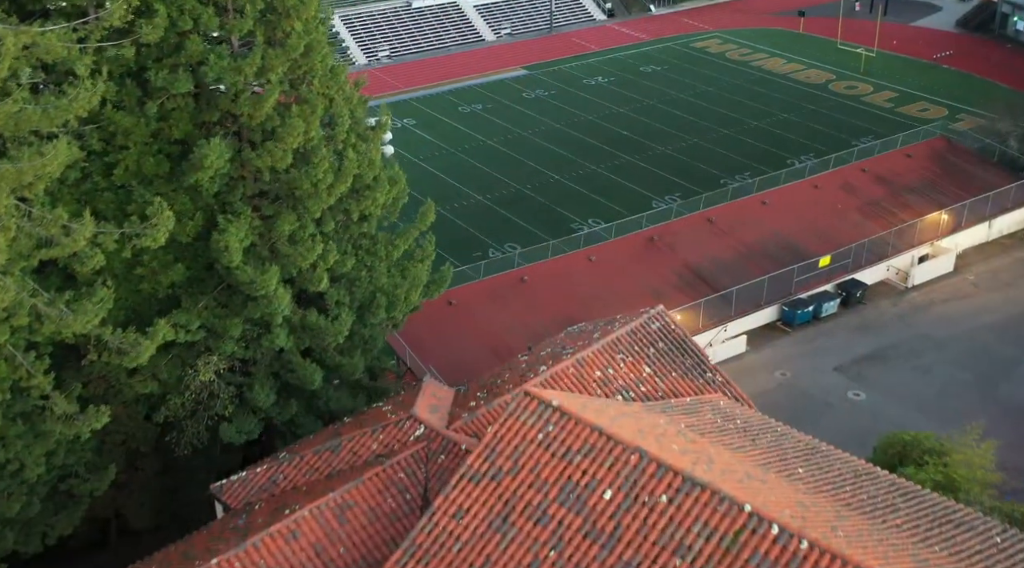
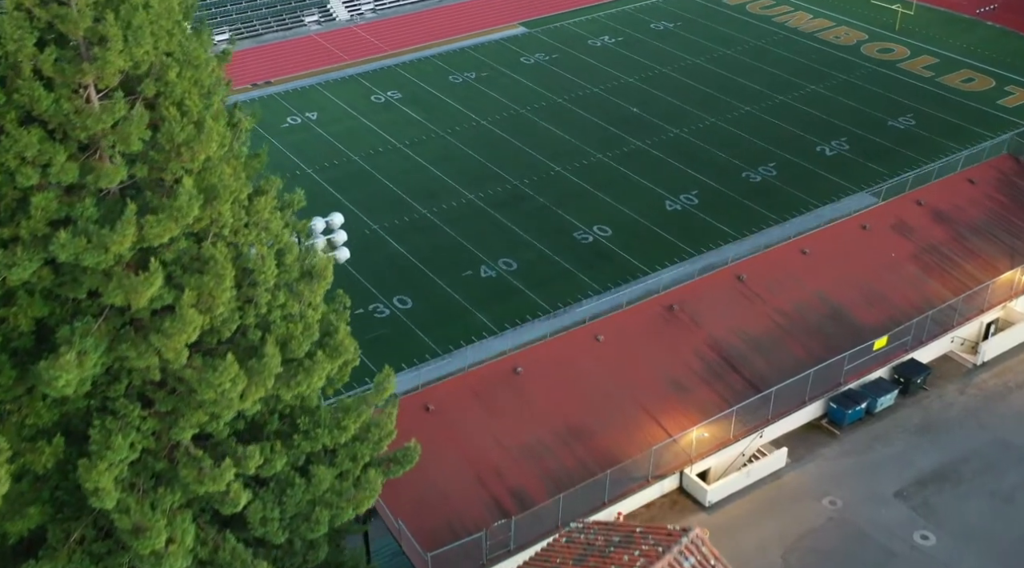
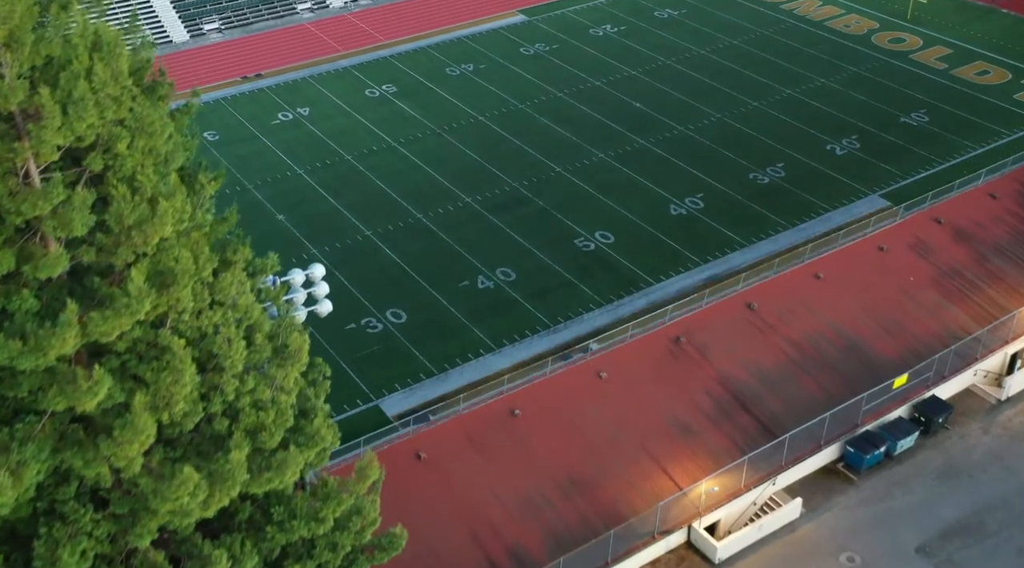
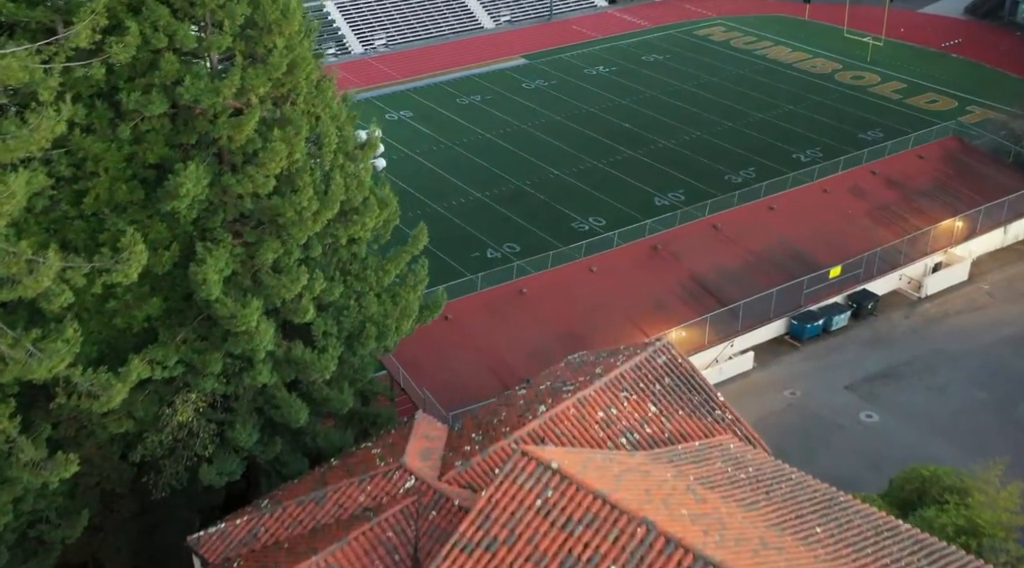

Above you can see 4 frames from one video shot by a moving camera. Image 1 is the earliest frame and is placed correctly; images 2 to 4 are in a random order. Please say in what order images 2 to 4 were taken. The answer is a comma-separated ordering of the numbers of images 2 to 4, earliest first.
4, 2, 3
